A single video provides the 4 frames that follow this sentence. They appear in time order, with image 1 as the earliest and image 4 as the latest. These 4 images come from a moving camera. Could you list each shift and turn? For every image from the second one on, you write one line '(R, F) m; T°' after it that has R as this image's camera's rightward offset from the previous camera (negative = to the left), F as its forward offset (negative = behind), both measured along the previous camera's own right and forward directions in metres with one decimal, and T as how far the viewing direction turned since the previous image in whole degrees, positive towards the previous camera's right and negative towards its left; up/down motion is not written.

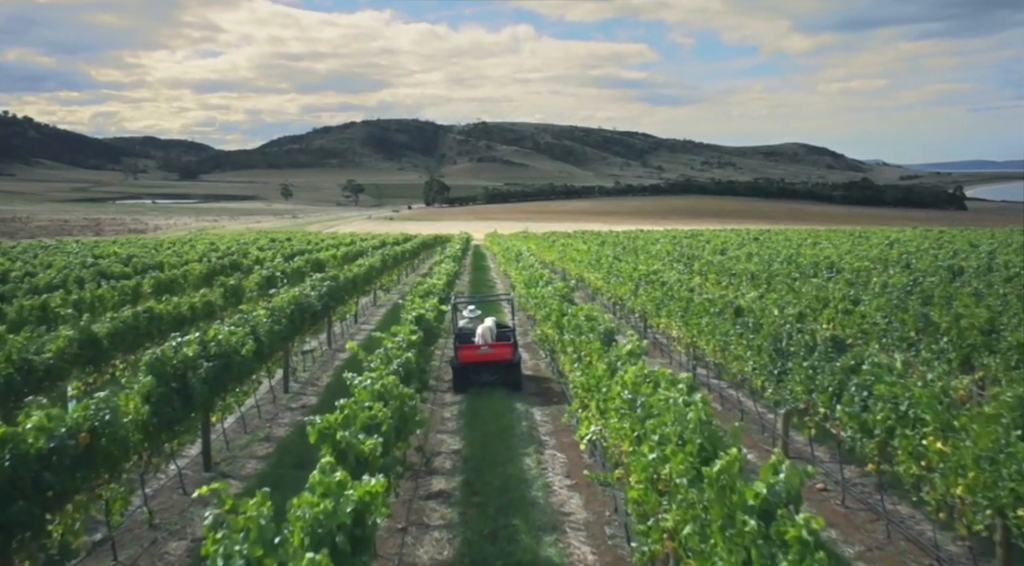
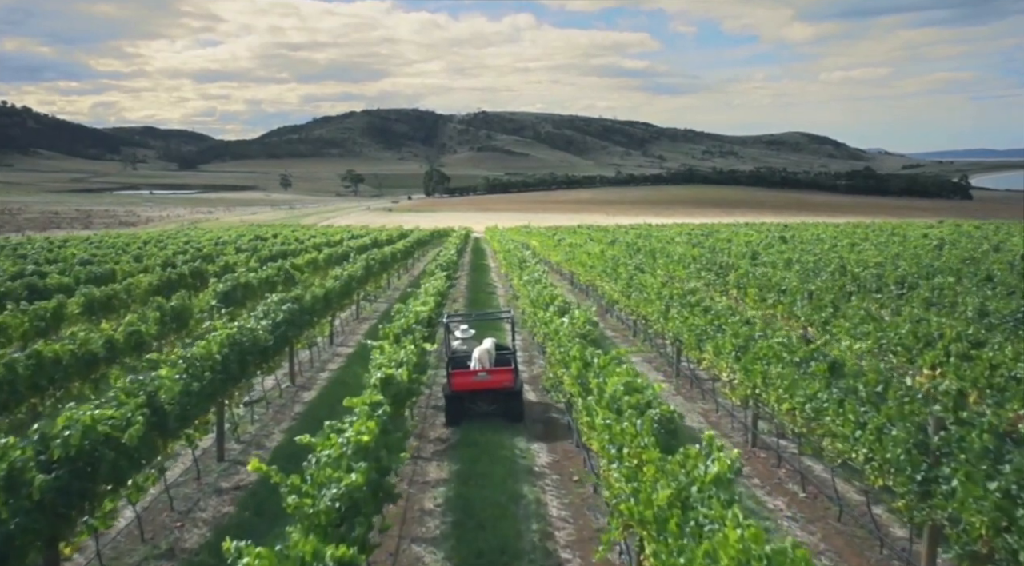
(-0.1, +3.2) m; 0°
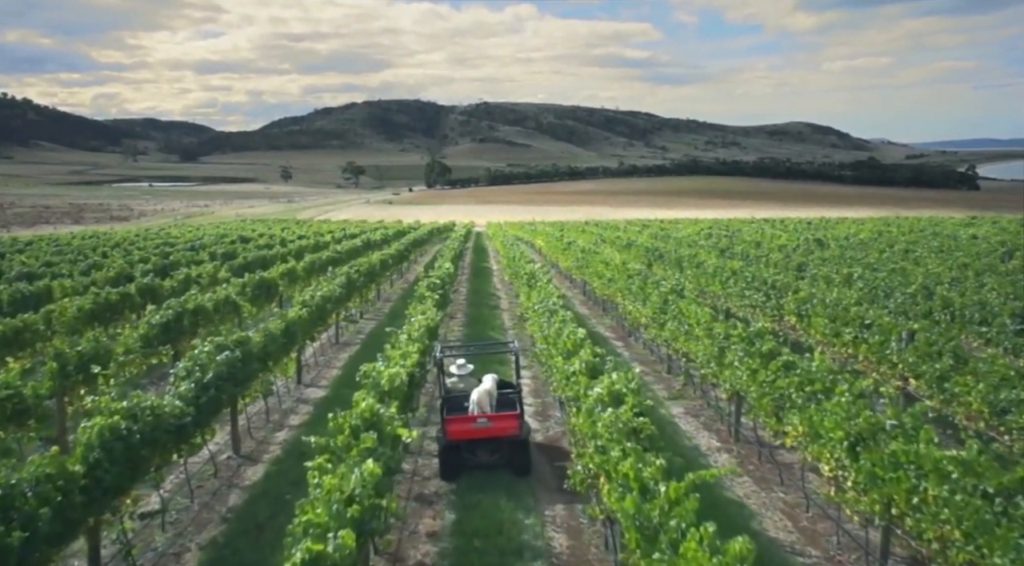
(-0.1, +3.4) m; 0°
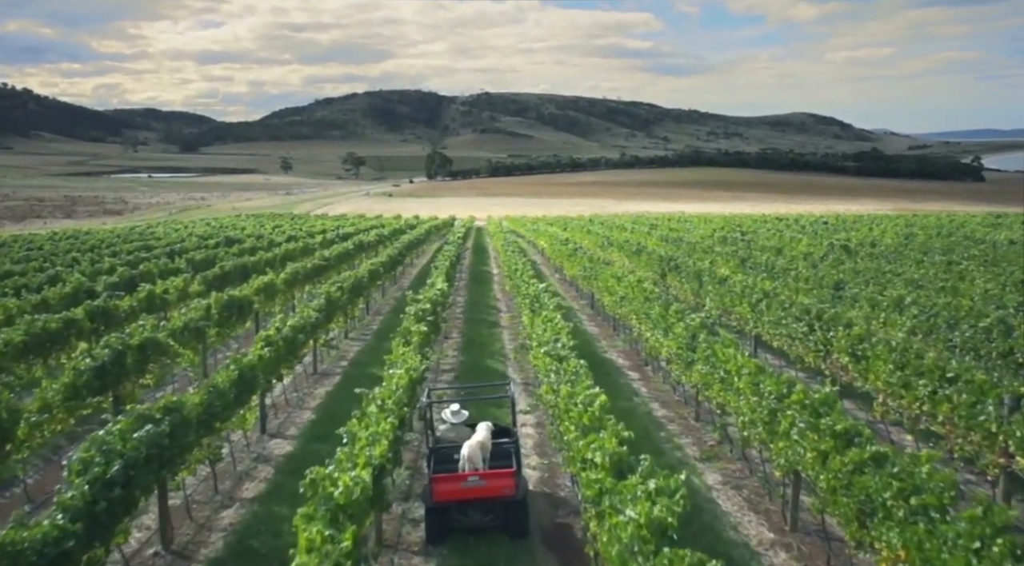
(0.0, +2.3) m; 0°
